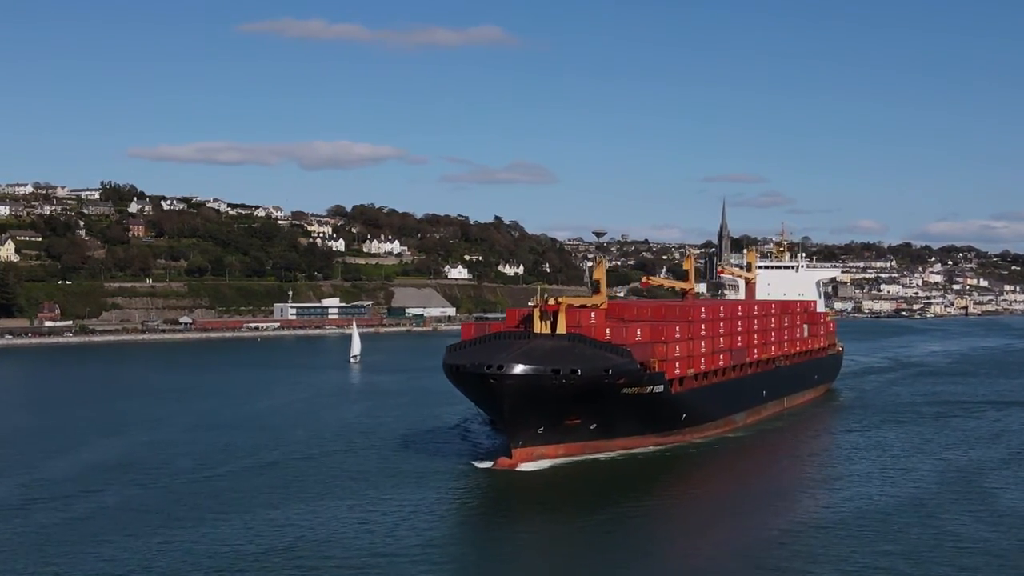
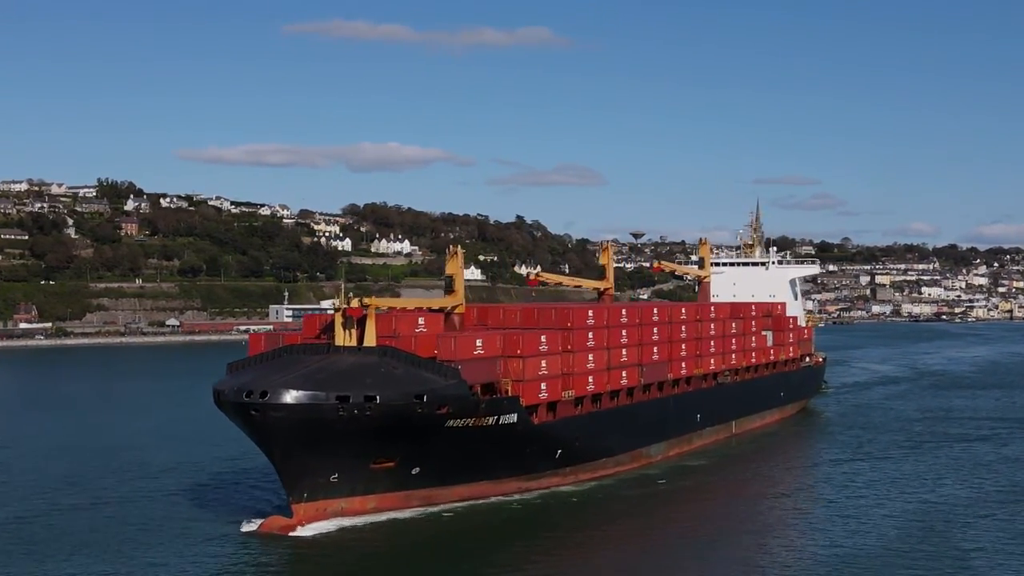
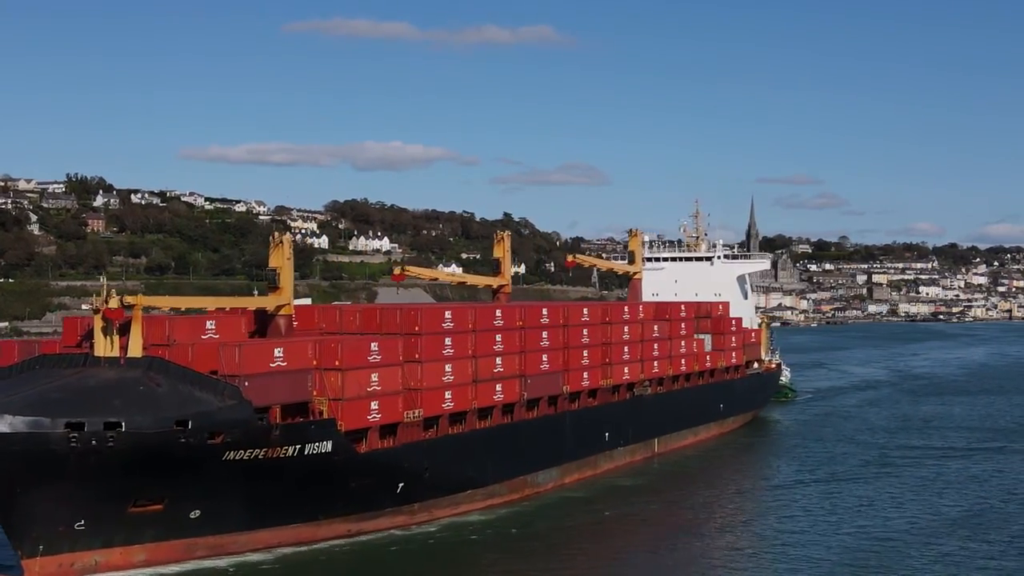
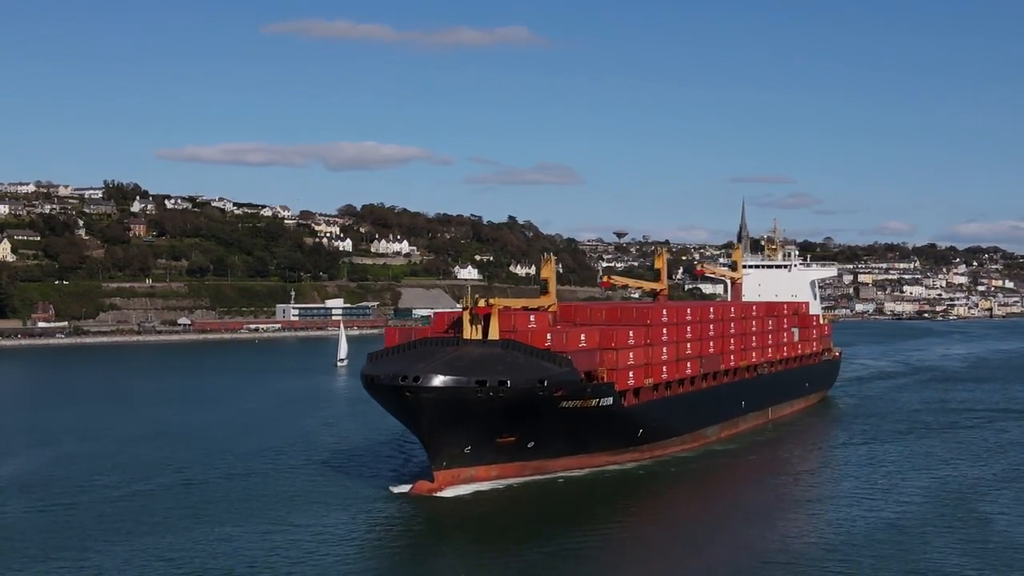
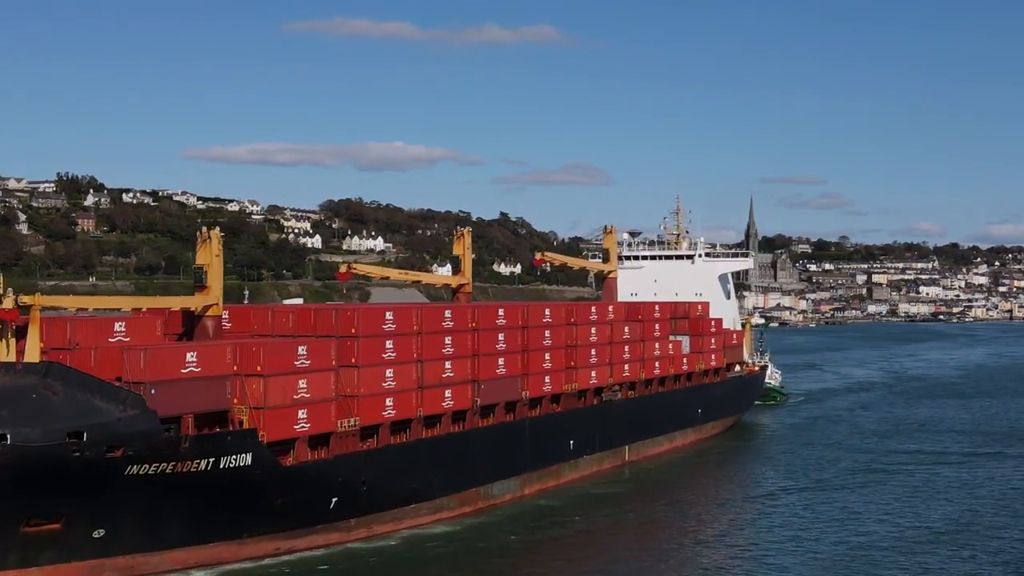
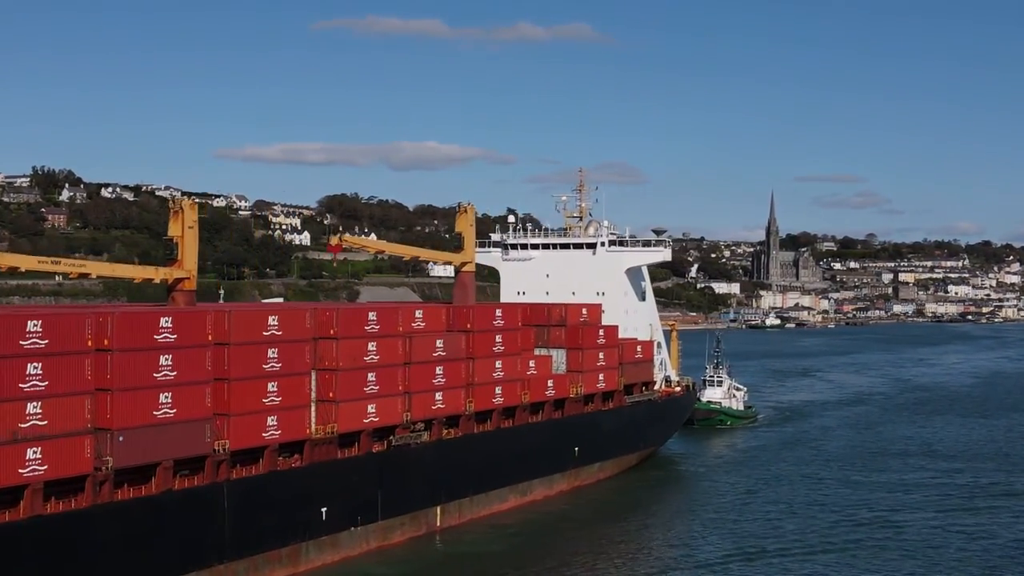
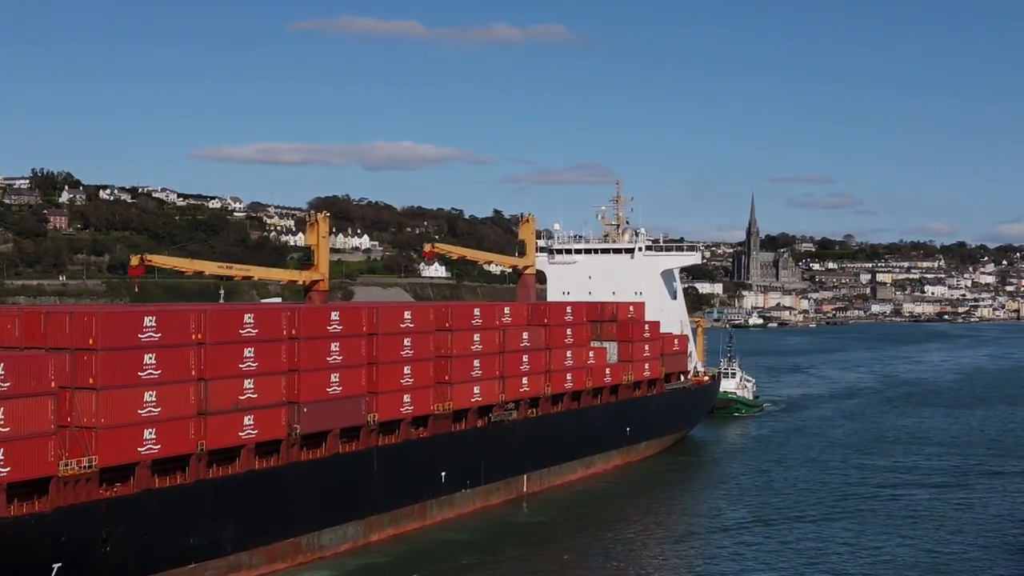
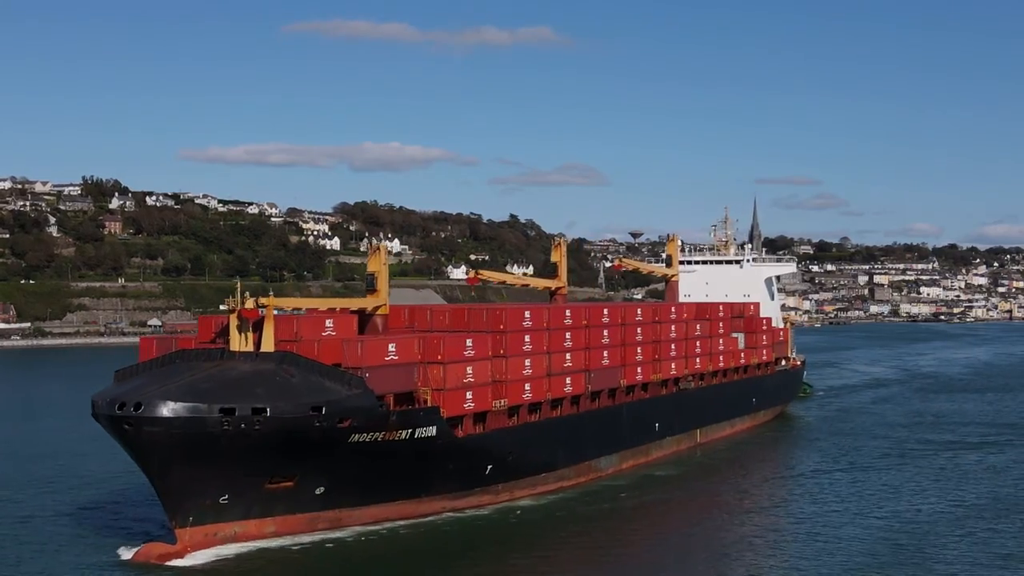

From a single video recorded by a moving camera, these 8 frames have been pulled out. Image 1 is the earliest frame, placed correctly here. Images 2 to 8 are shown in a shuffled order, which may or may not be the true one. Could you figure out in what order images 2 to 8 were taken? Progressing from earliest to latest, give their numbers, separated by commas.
4, 2, 8, 3, 5, 7, 6
